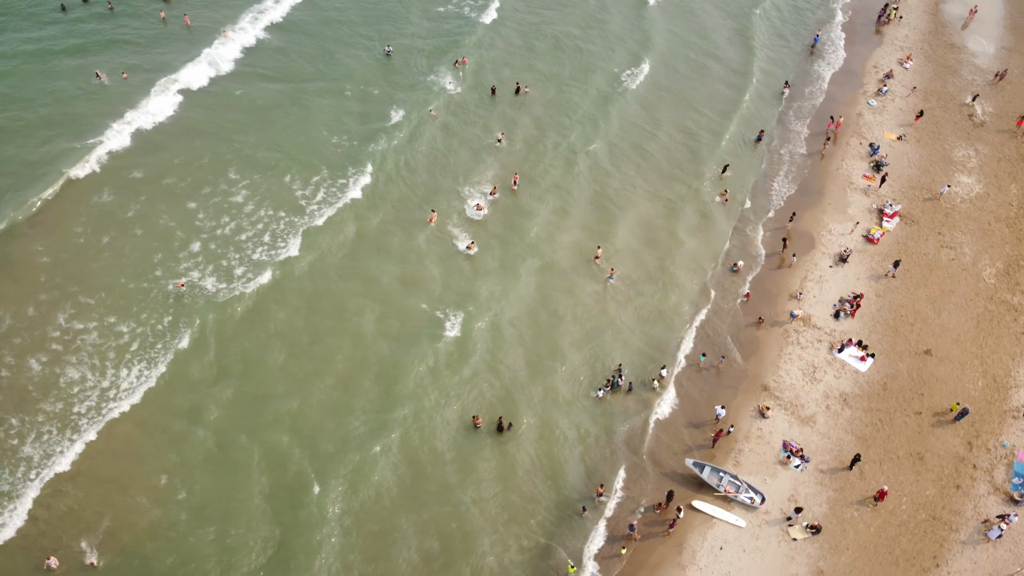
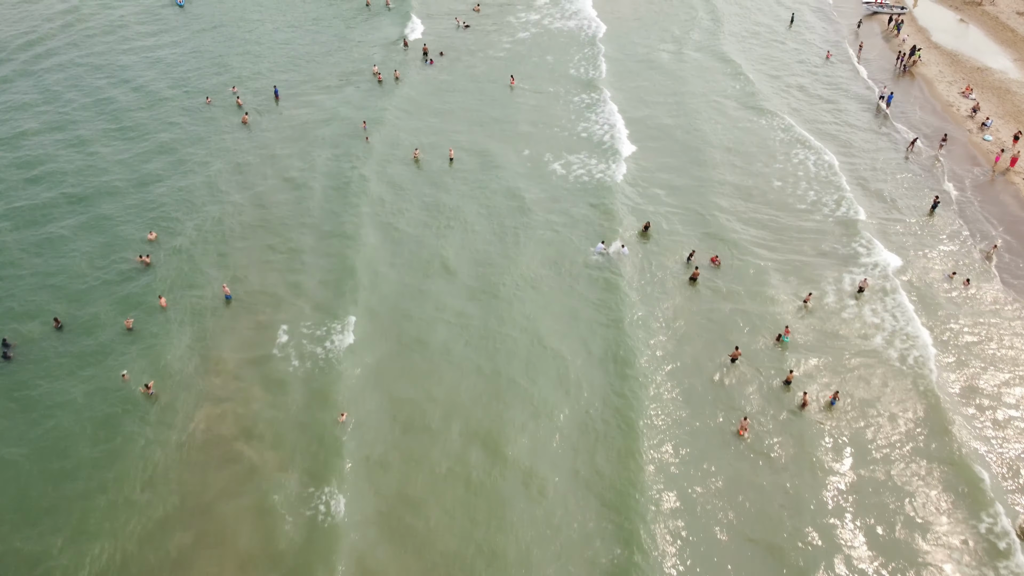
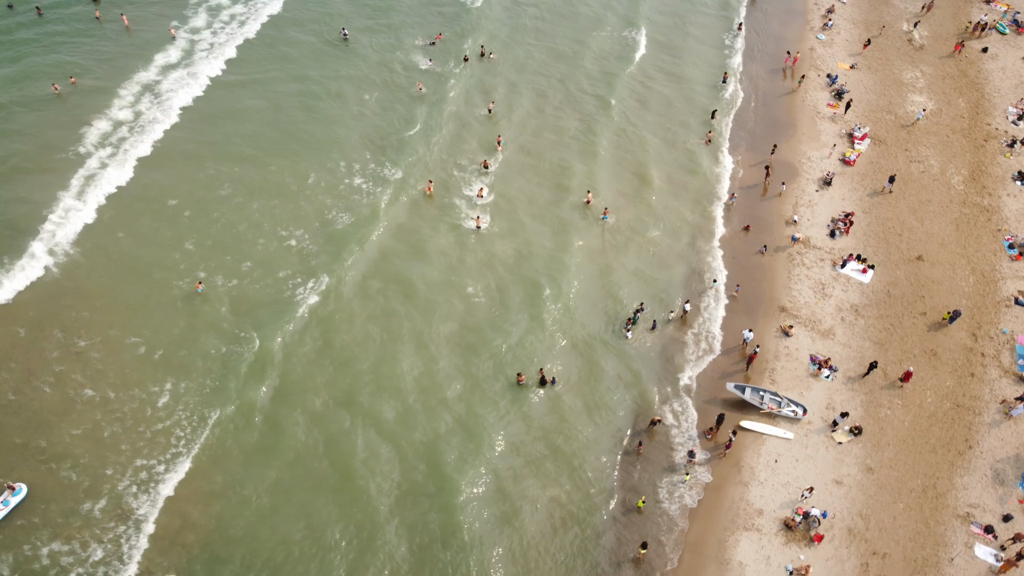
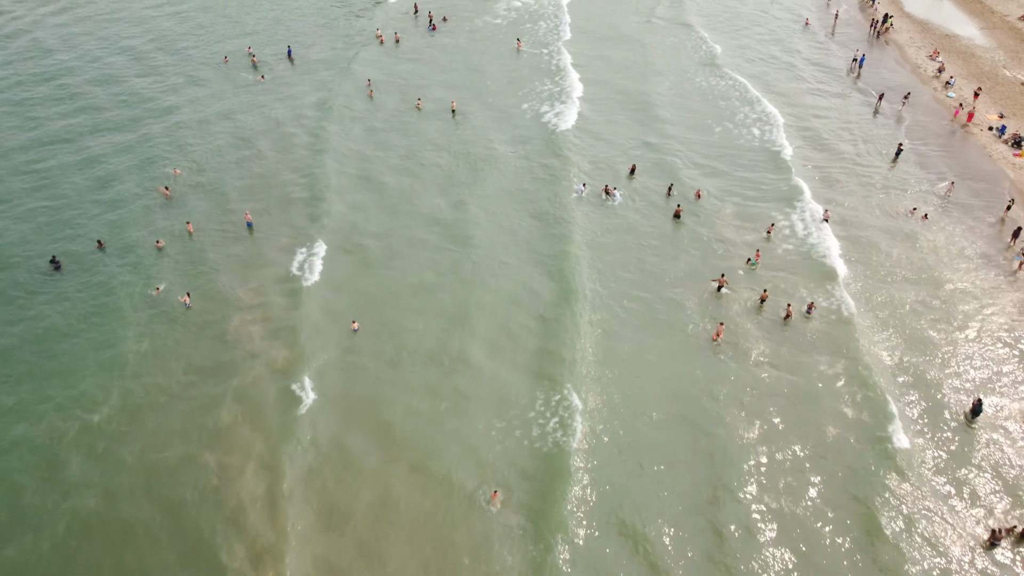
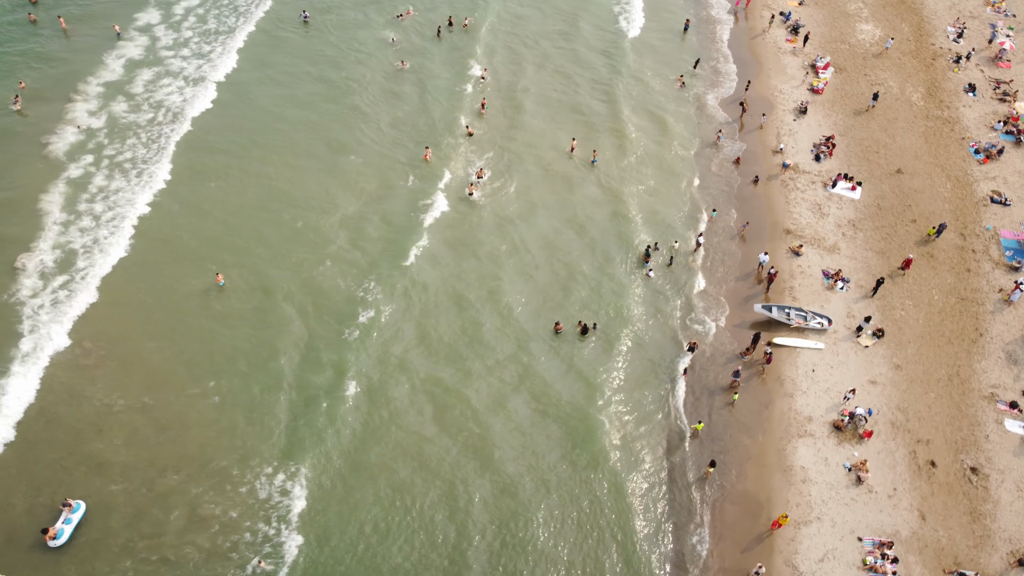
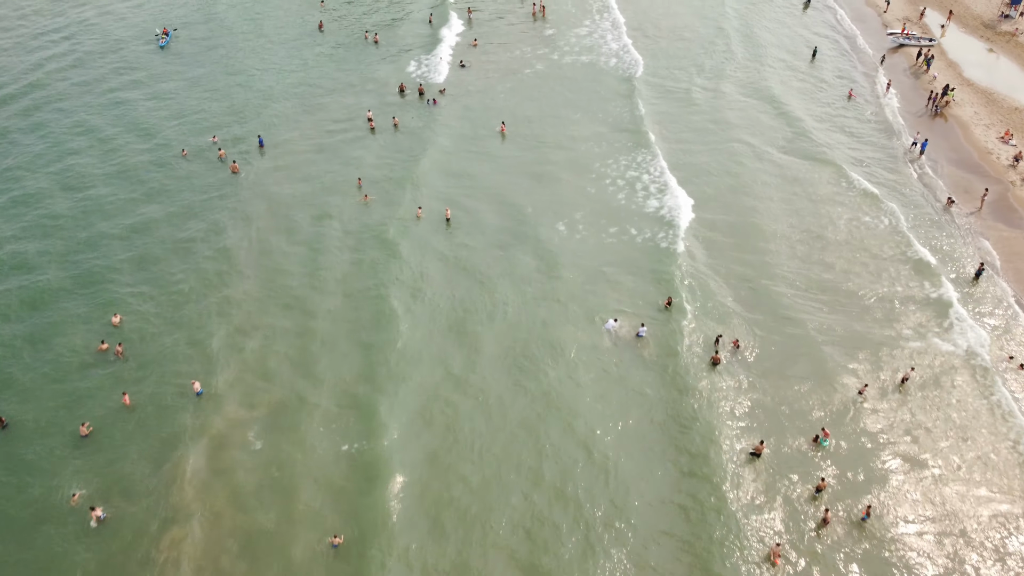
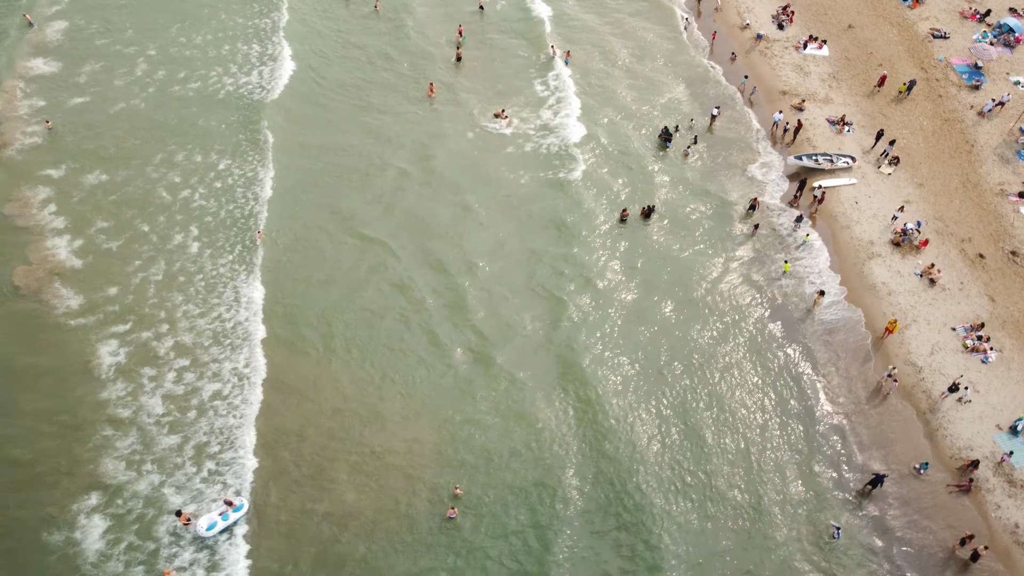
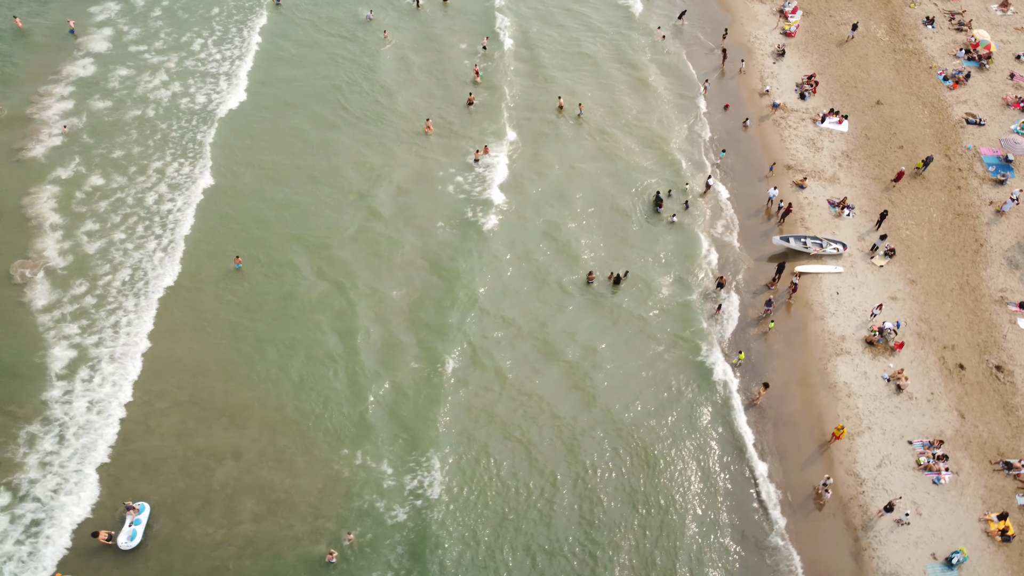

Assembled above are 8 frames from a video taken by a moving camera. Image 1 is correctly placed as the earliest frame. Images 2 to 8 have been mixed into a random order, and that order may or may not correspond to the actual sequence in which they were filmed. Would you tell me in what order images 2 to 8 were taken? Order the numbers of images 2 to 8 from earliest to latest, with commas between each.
3, 5, 8, 7, 4, 2, 6
